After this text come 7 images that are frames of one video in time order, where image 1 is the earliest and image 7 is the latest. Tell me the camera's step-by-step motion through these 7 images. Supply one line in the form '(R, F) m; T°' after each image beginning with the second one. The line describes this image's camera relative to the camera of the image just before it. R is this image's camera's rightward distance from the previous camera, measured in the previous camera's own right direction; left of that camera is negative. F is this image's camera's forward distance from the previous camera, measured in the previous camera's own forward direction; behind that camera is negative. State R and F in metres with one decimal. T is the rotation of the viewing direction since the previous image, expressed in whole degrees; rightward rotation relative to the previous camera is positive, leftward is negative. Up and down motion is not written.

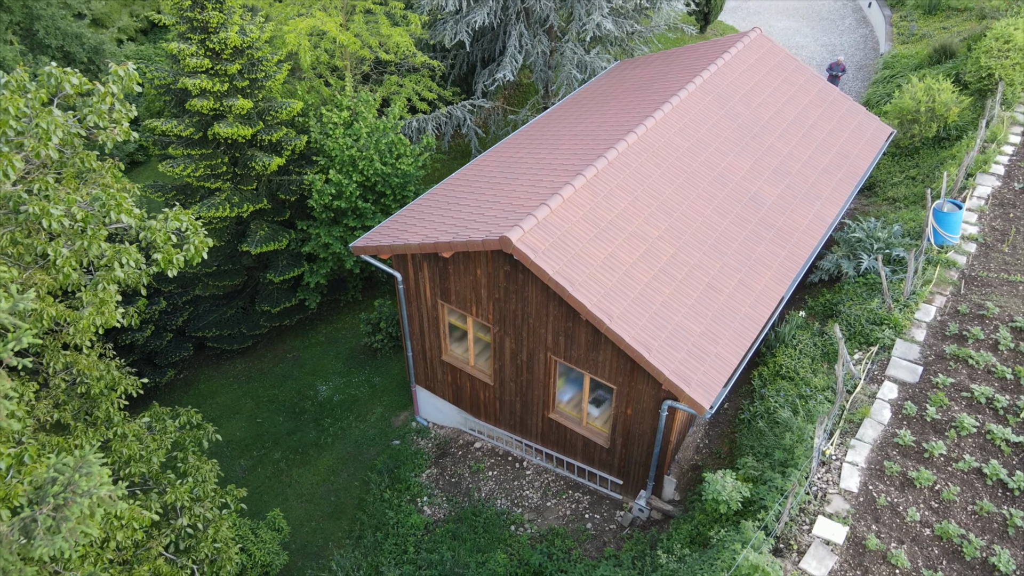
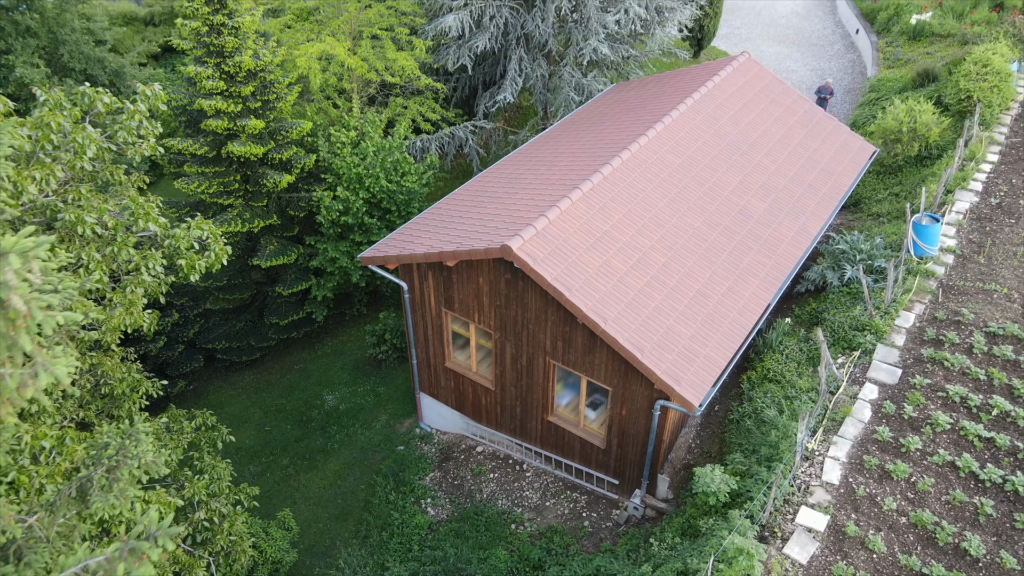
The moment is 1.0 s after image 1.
(0.0, -0.5) m; 0°
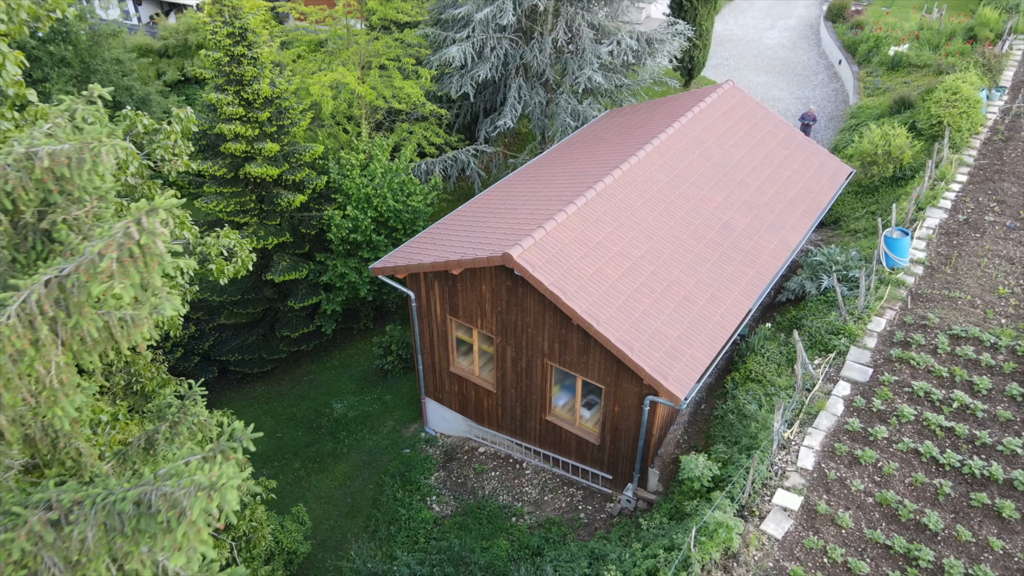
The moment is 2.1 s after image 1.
(0.0, -0.8) m; 0°
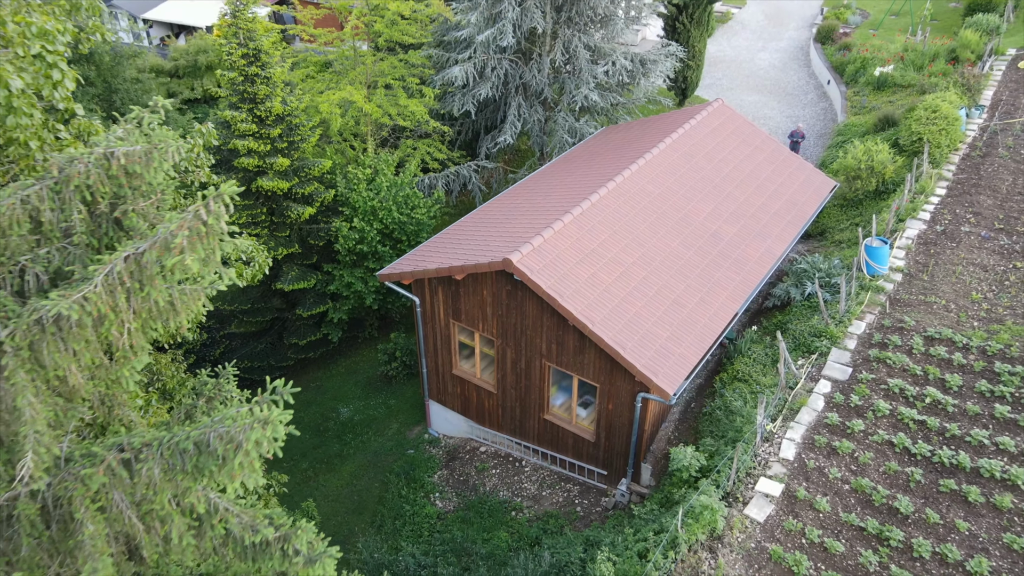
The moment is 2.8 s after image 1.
(0.0, -0.7) m; 0°
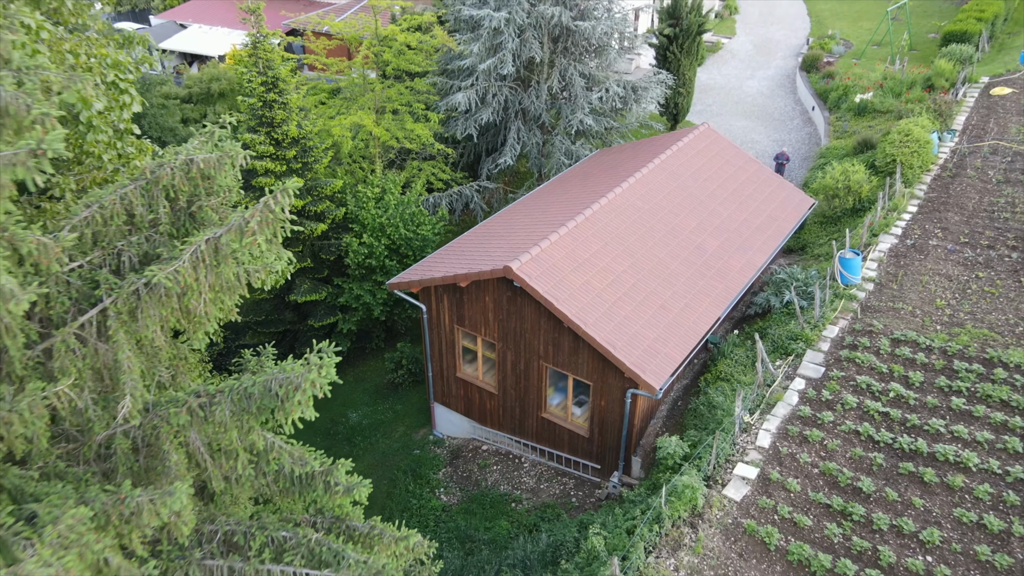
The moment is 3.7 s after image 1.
(0.0, -1.0) m; 0°
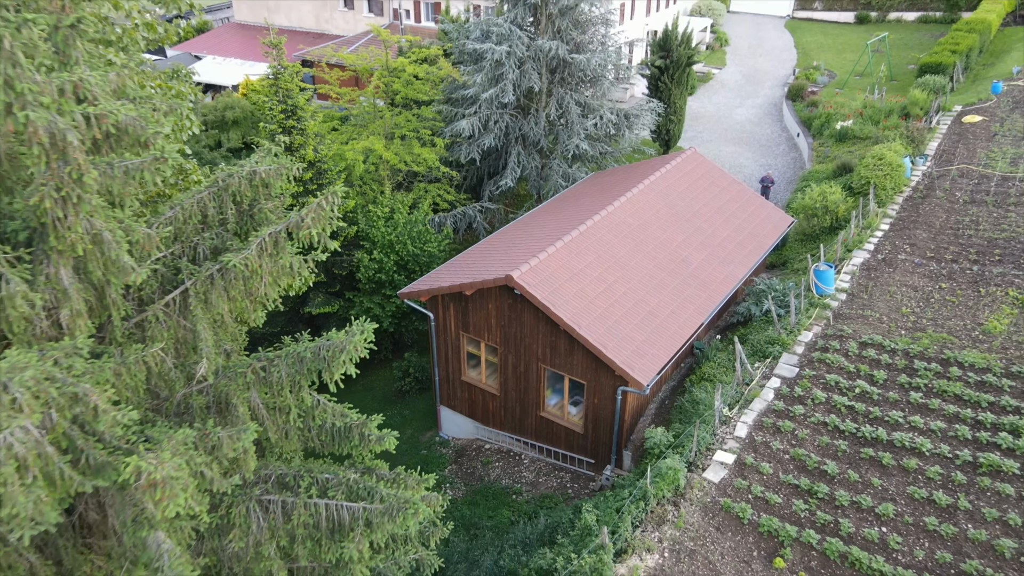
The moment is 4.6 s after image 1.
(0.0, -1.2) m; 0°
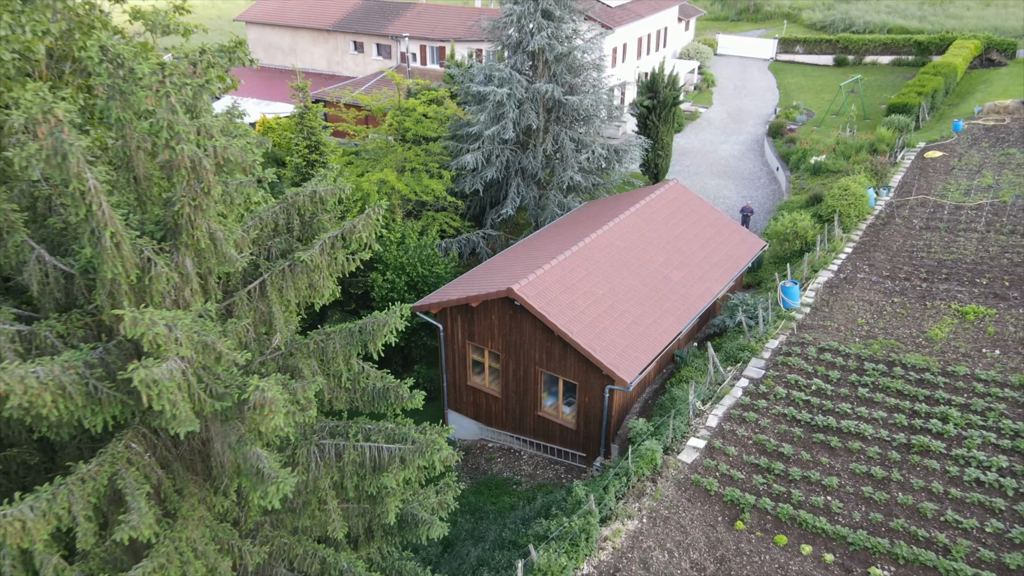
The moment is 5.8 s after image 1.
(0.0, -1.9) m; 0°
